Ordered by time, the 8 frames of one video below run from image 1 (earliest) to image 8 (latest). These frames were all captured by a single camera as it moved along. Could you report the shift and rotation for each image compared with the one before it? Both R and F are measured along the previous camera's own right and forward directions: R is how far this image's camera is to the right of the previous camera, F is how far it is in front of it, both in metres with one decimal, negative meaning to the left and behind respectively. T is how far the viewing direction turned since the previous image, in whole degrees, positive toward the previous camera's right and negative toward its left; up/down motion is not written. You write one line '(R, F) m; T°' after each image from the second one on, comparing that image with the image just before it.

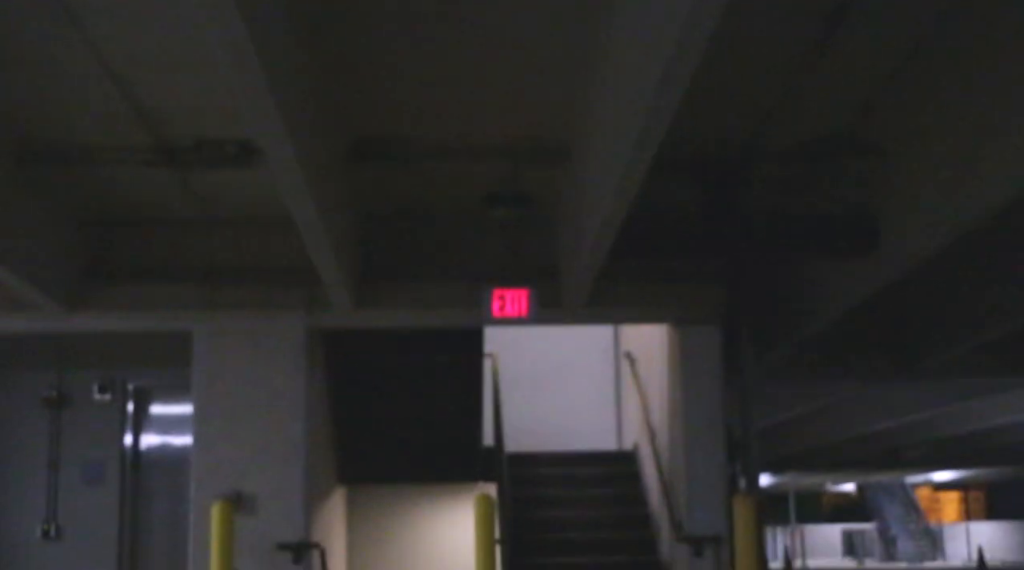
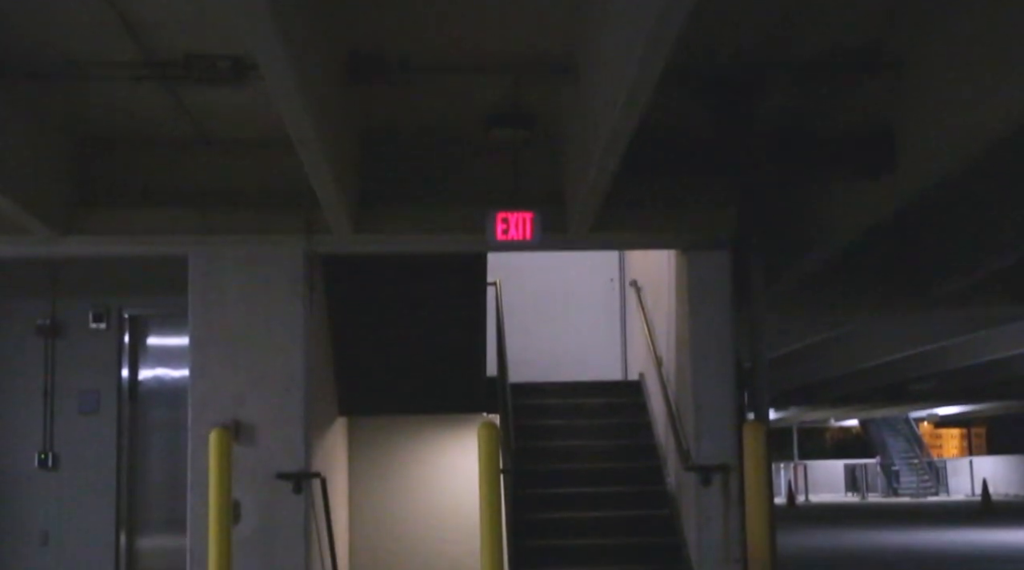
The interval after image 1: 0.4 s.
(0.0, +0.2) m; 0°
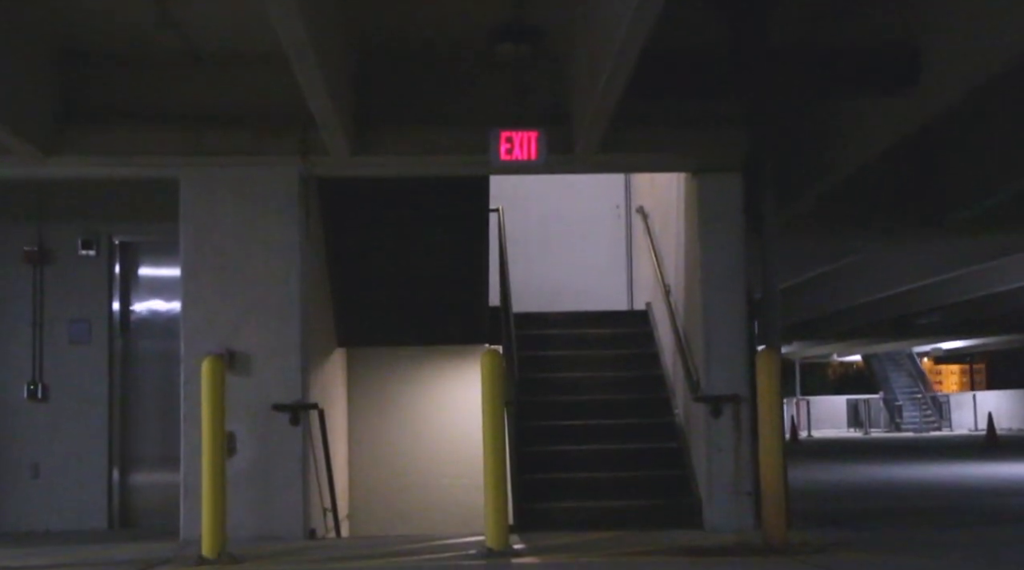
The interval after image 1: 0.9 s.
(0.0, +0.3) m; 0°
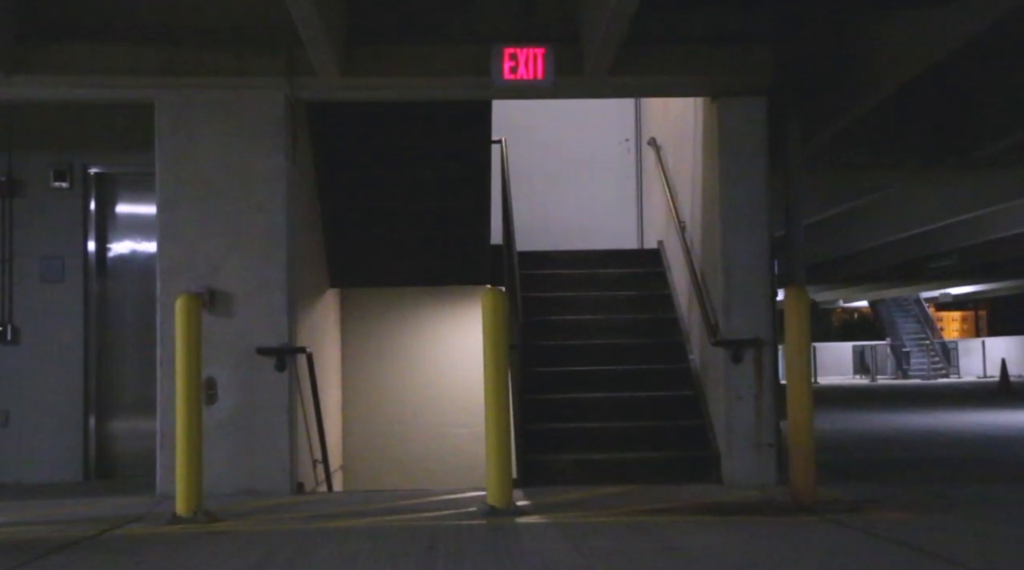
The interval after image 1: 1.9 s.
(0.0, +0.6) m; 0°
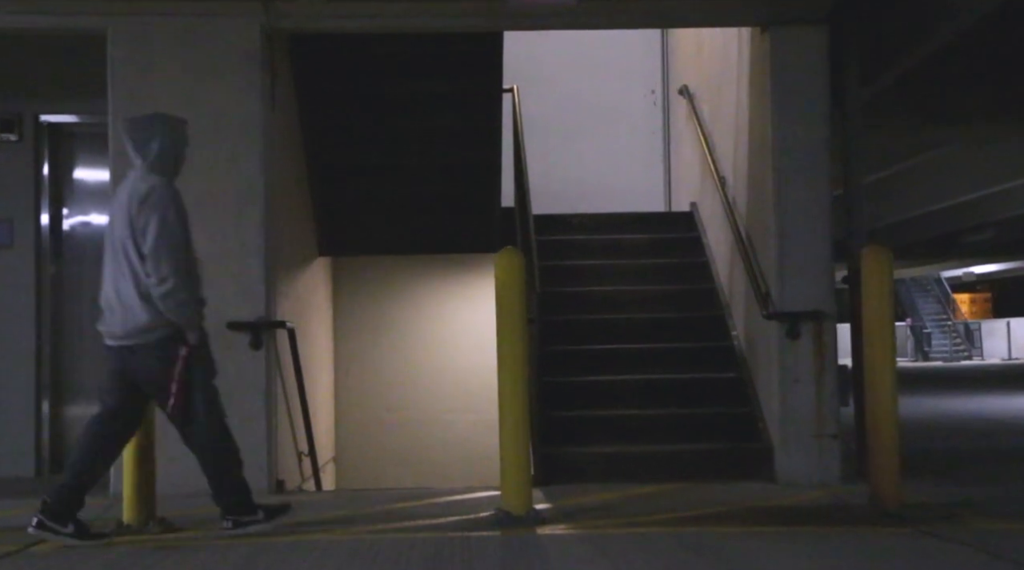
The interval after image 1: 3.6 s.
(-0.1, +1.0) m; 0°
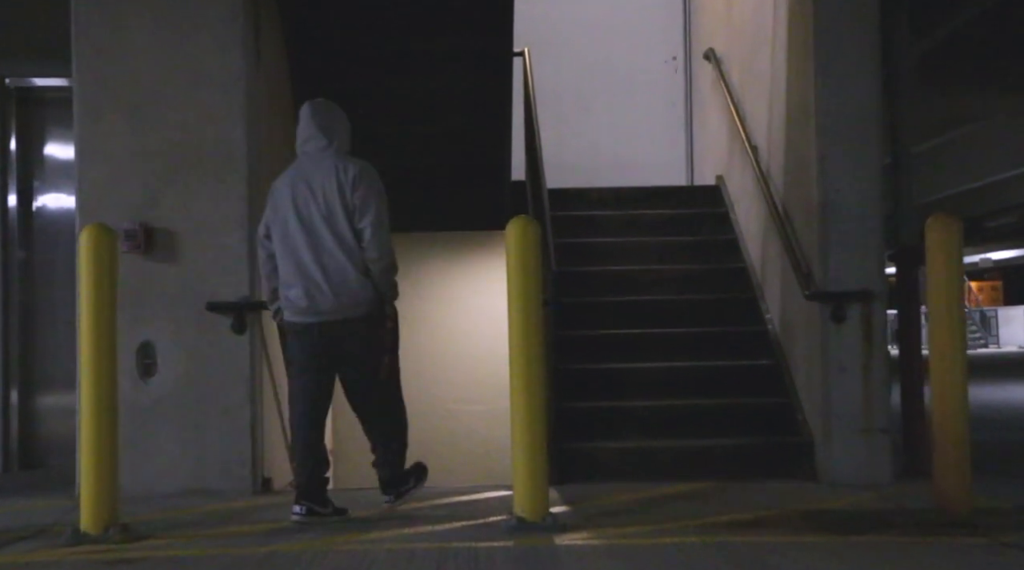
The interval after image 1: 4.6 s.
(0.0, +0.6) m; 0°
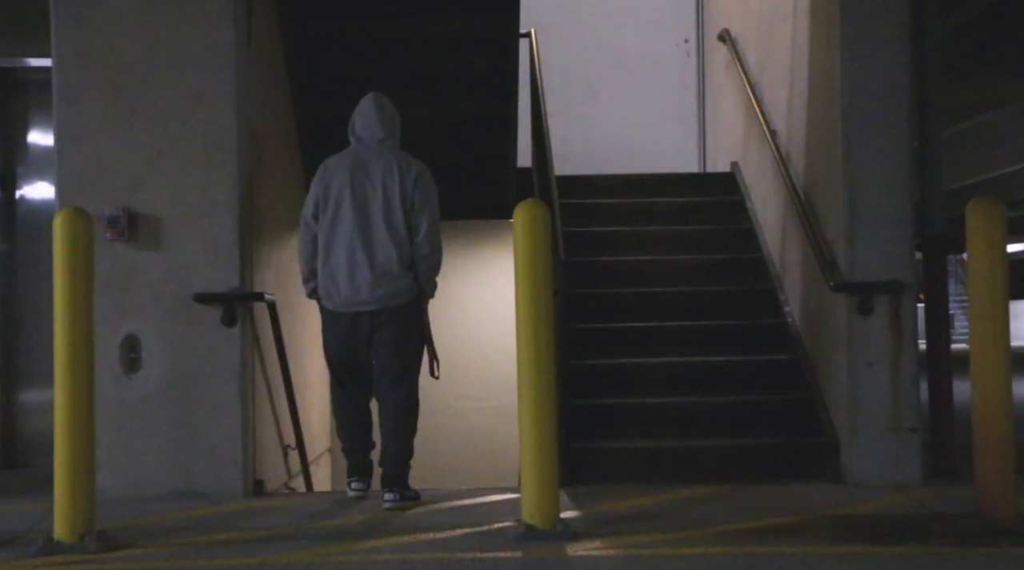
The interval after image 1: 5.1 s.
(0.0, +0.3) m; 0°
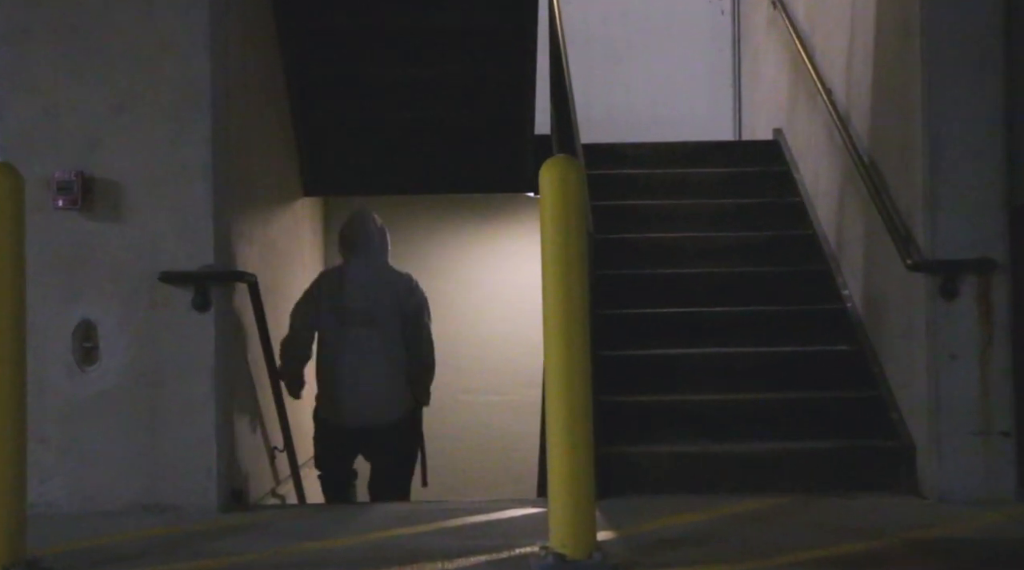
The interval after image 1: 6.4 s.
(-0.1, +0.7) m; 0°
